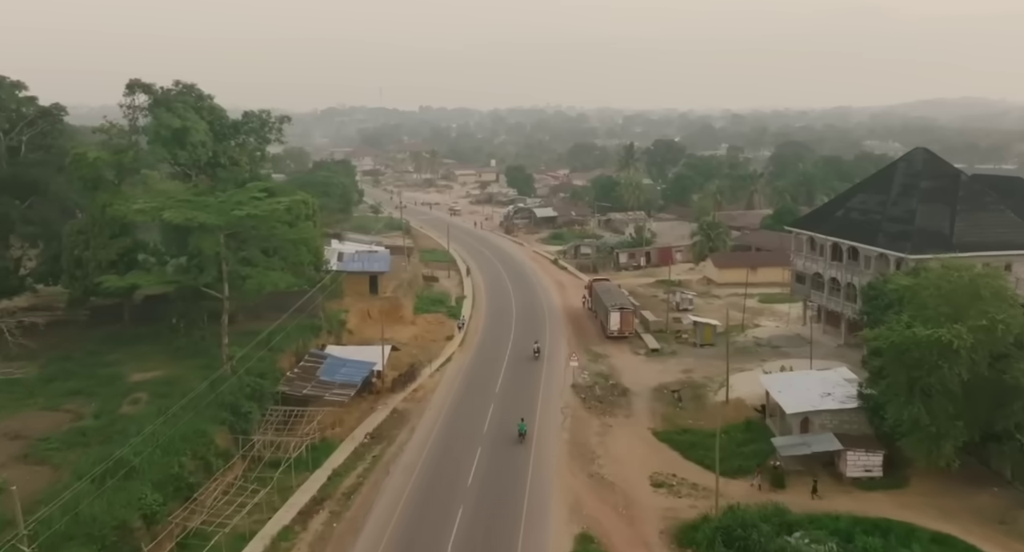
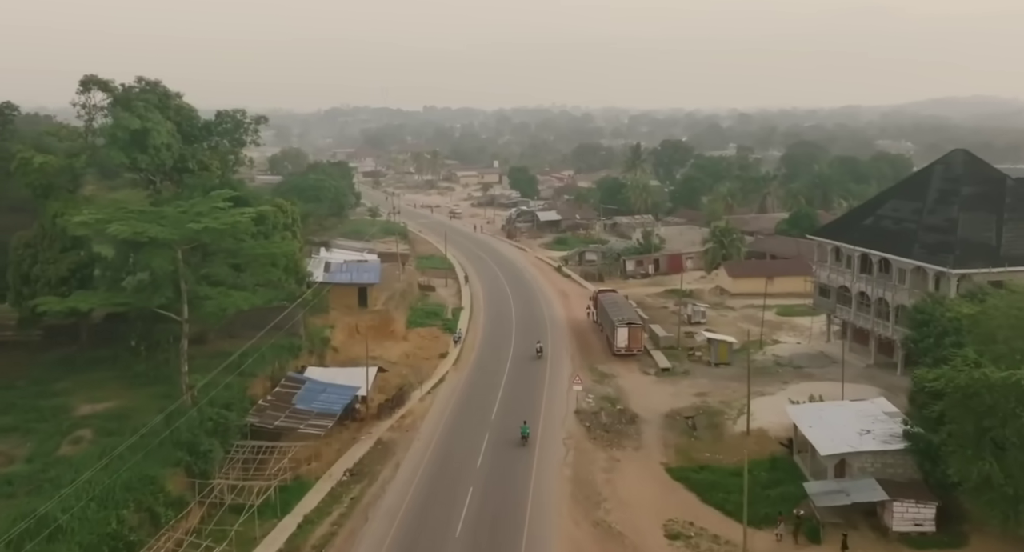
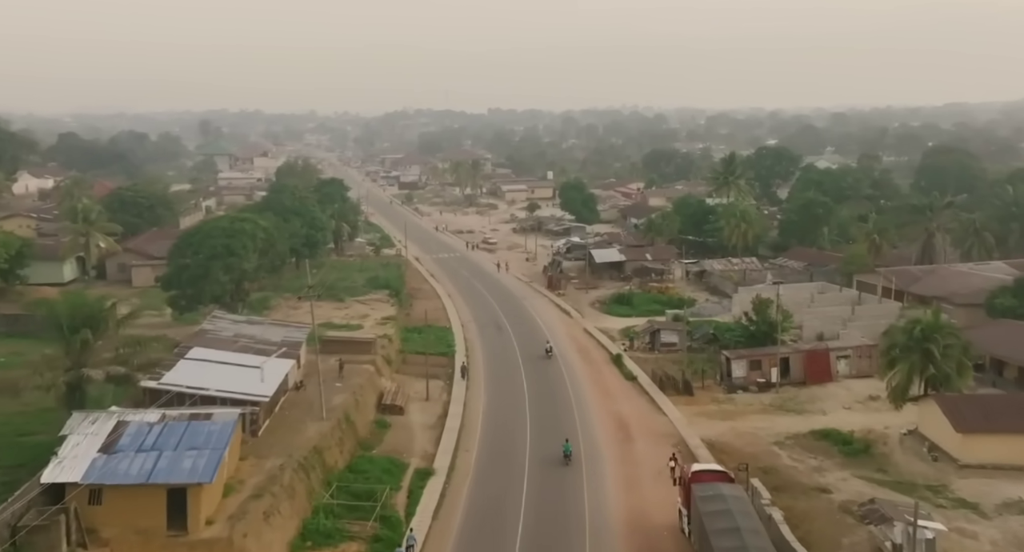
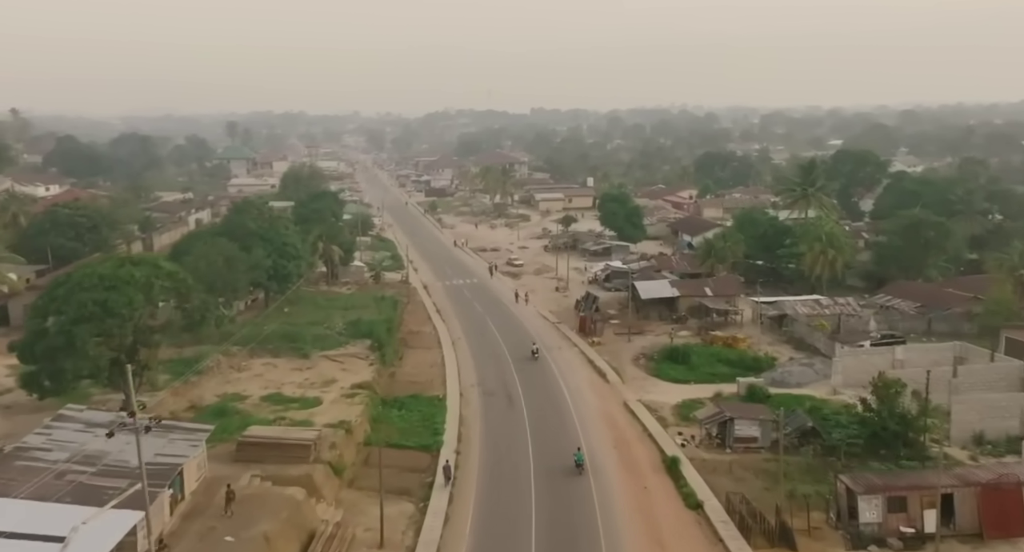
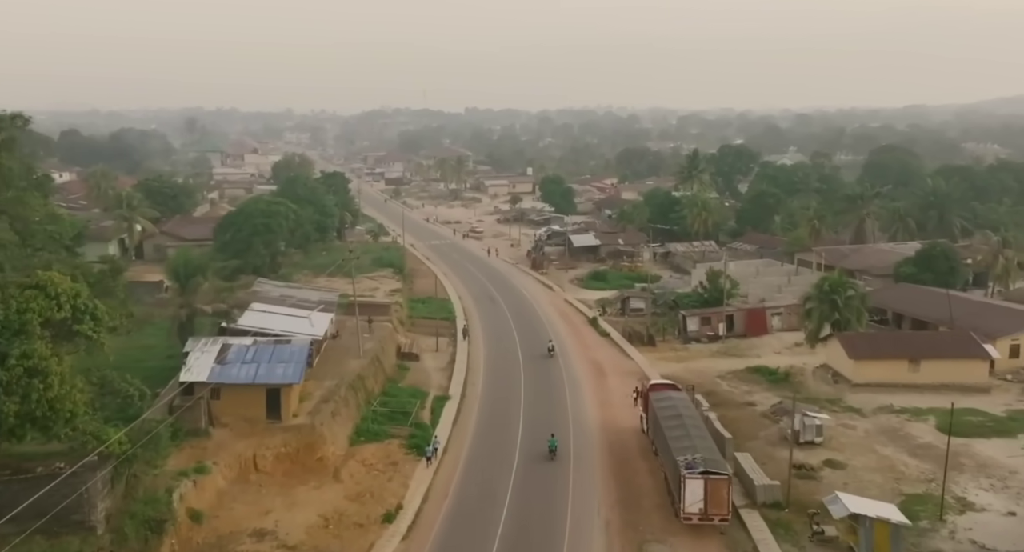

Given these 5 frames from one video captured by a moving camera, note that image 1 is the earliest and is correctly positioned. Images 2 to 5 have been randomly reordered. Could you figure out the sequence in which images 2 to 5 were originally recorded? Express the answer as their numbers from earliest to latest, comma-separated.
2, 5, 3, 4
